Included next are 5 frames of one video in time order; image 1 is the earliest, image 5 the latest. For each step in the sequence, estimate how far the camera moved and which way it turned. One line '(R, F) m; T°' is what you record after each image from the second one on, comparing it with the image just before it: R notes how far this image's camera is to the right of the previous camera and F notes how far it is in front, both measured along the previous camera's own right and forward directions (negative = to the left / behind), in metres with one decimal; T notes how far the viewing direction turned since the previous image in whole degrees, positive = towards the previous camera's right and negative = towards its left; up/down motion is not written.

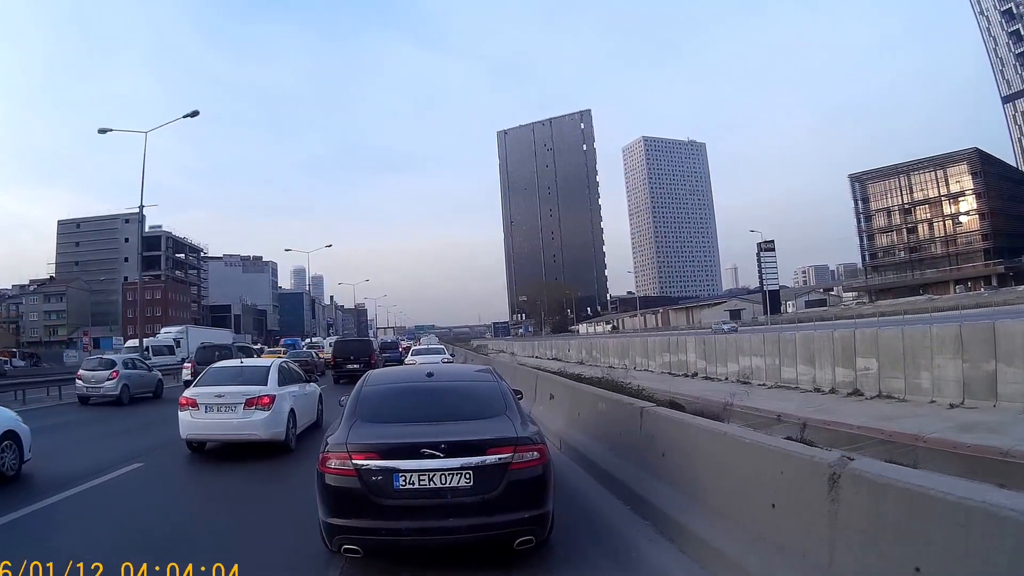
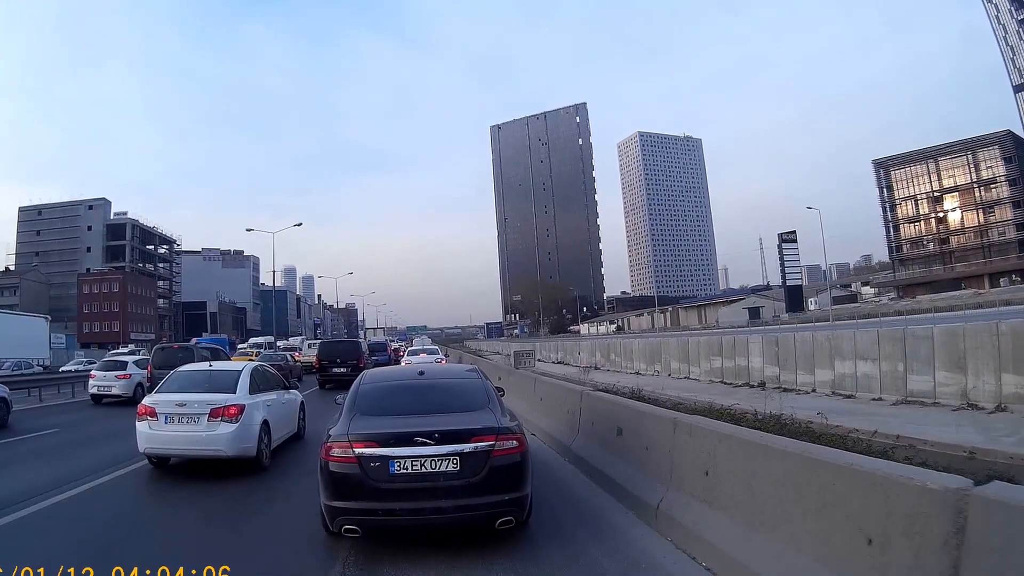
(-0.2, +0.8) m; +1°
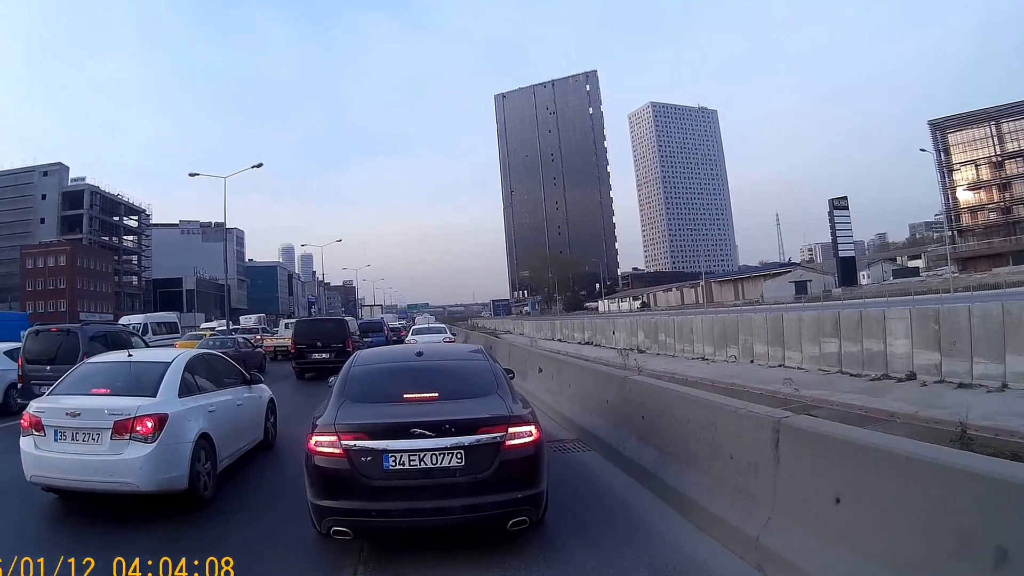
(-0.1, +1.0) m; 0°
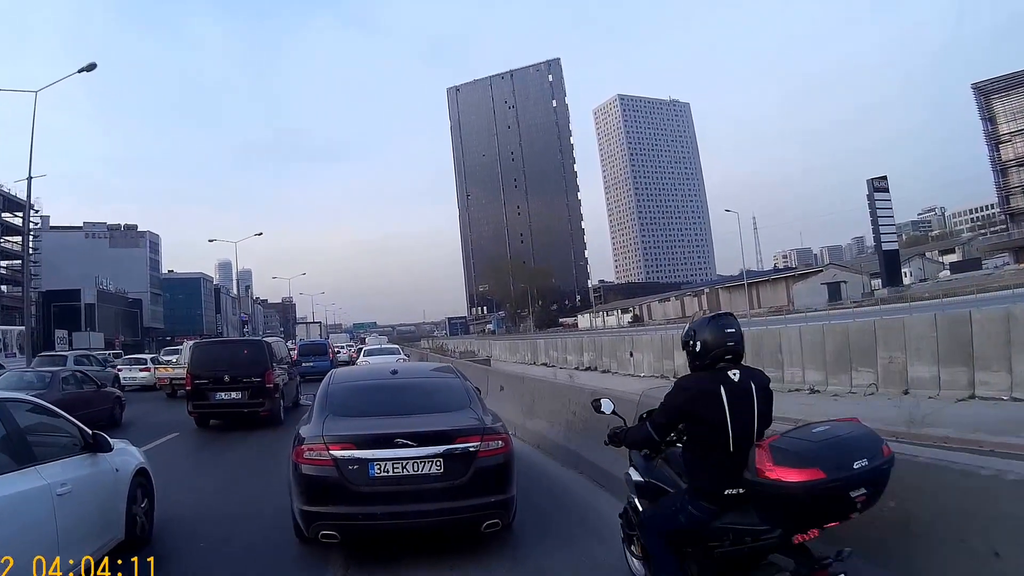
(-0.1, +1.5) m; +4°
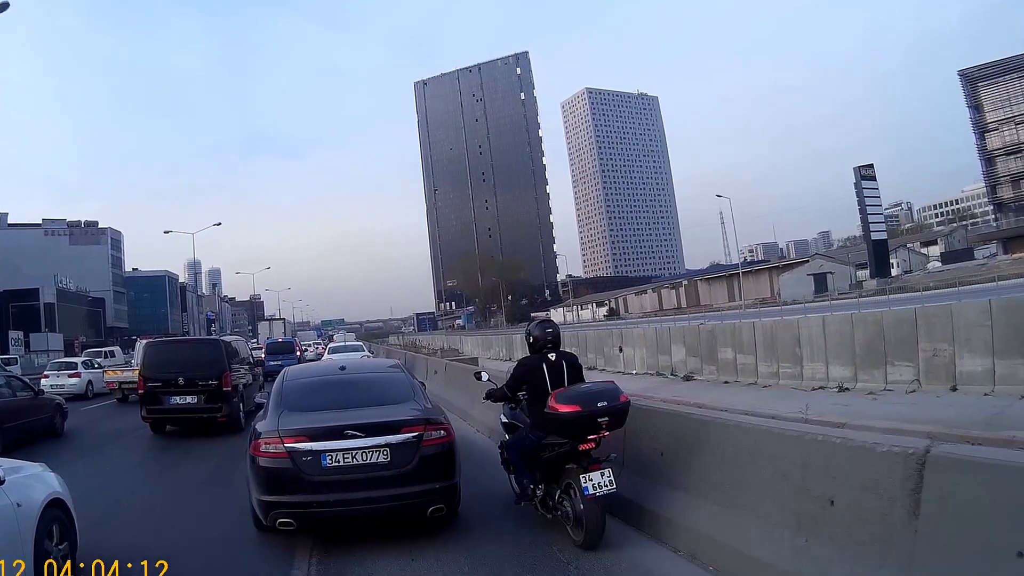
(0.0, +0.3) m; +2°
